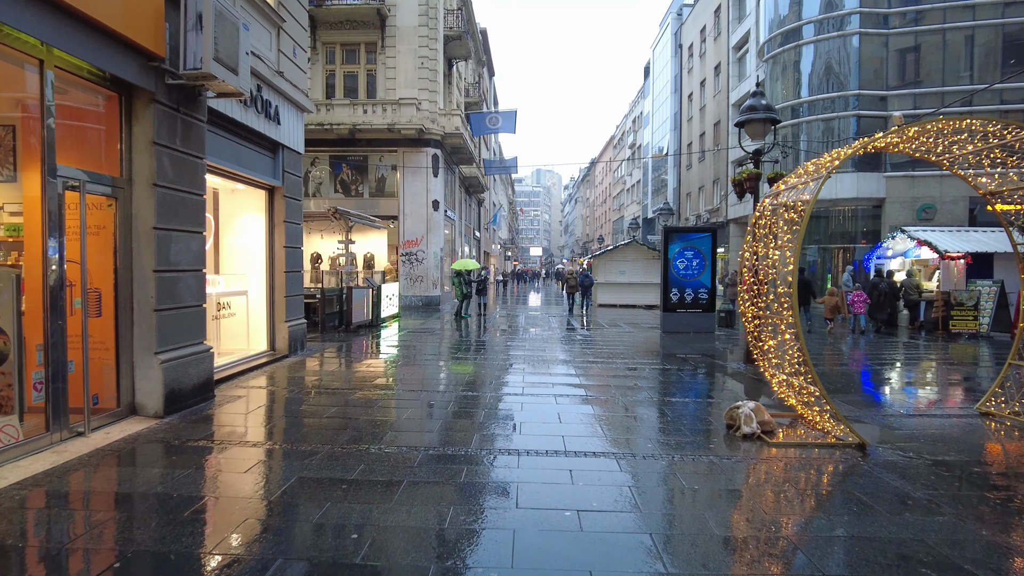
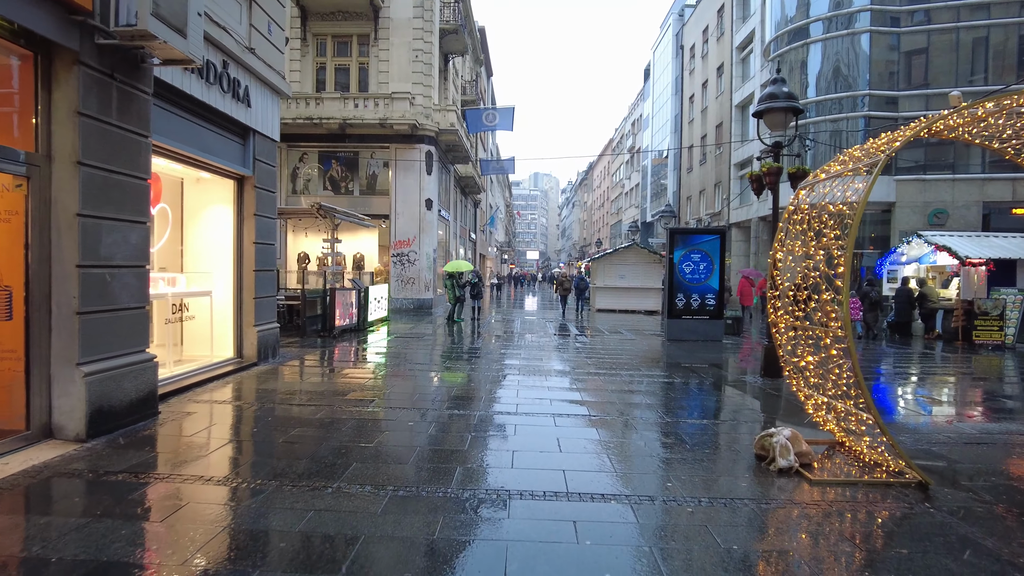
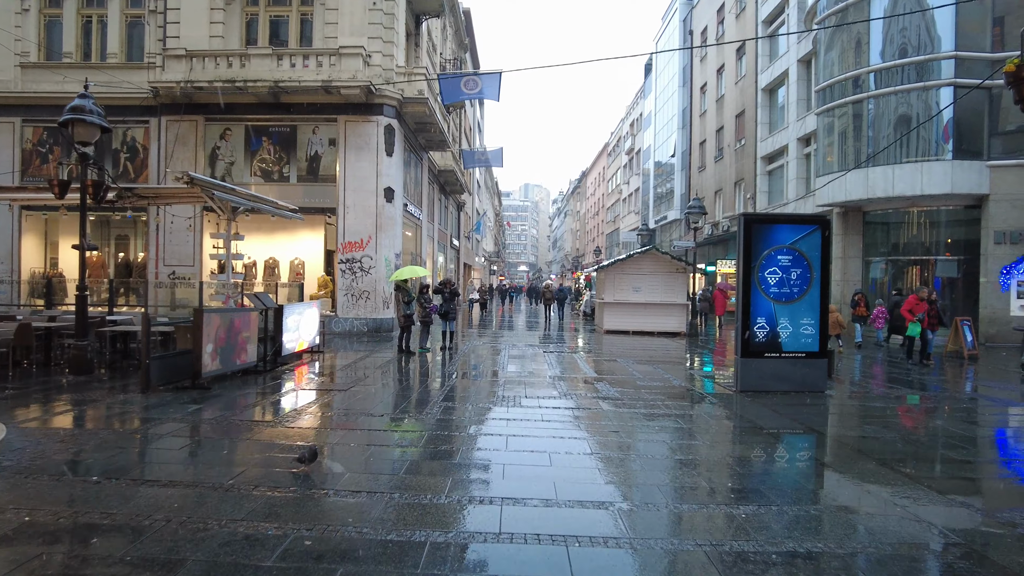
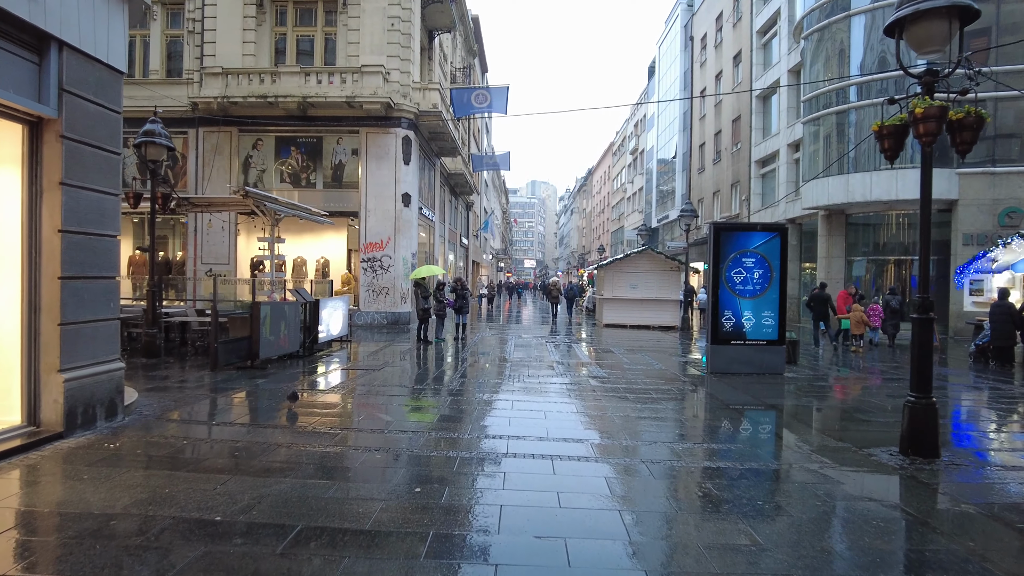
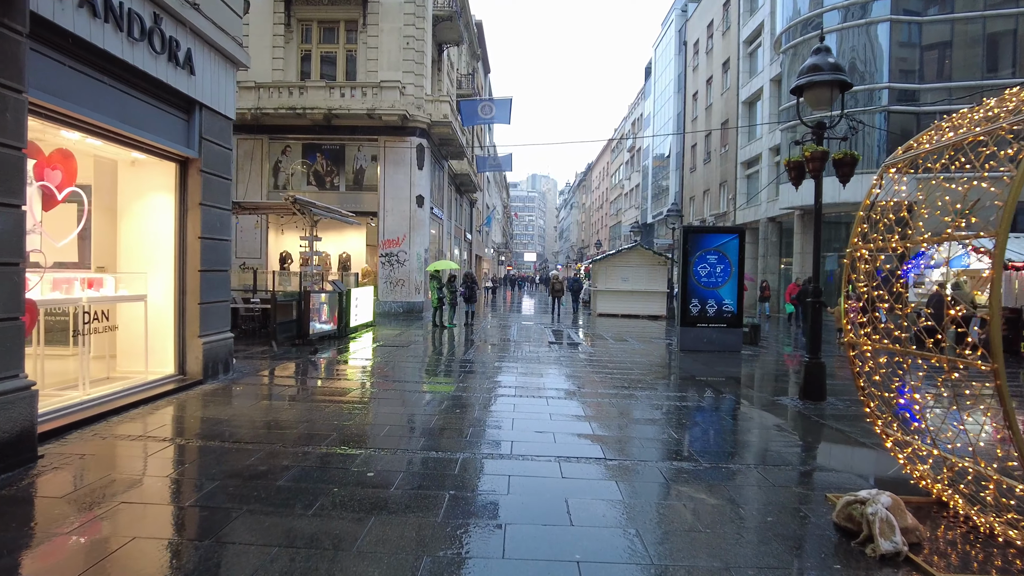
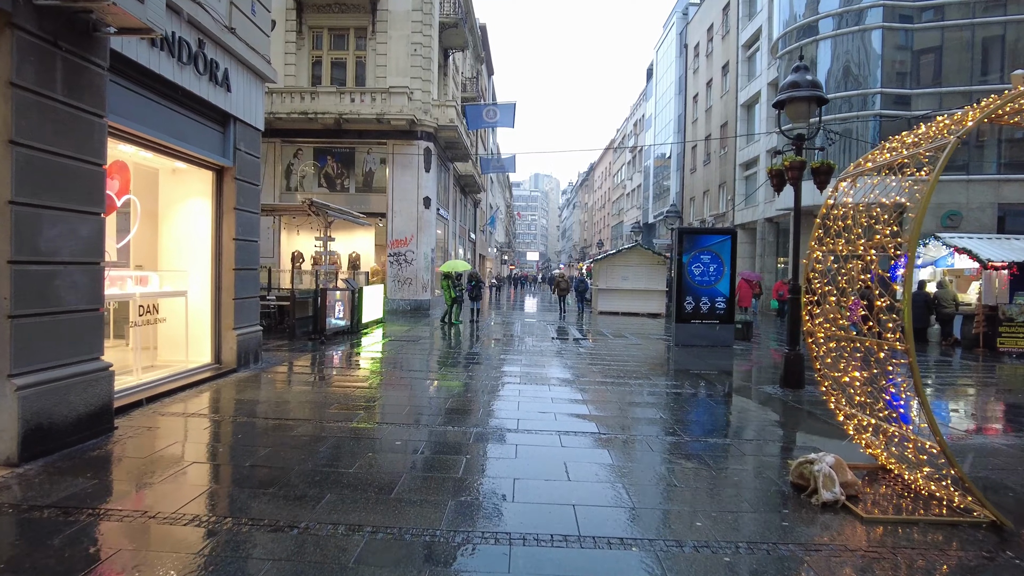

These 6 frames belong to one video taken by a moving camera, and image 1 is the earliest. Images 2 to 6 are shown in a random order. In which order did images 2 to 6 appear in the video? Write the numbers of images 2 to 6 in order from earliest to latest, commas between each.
2, 6, 5, 4, 3
